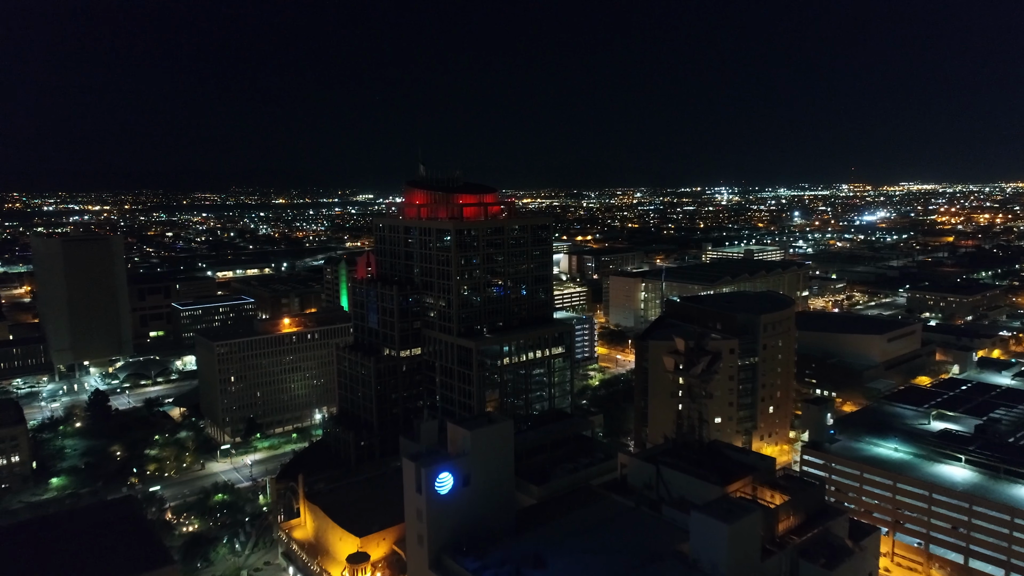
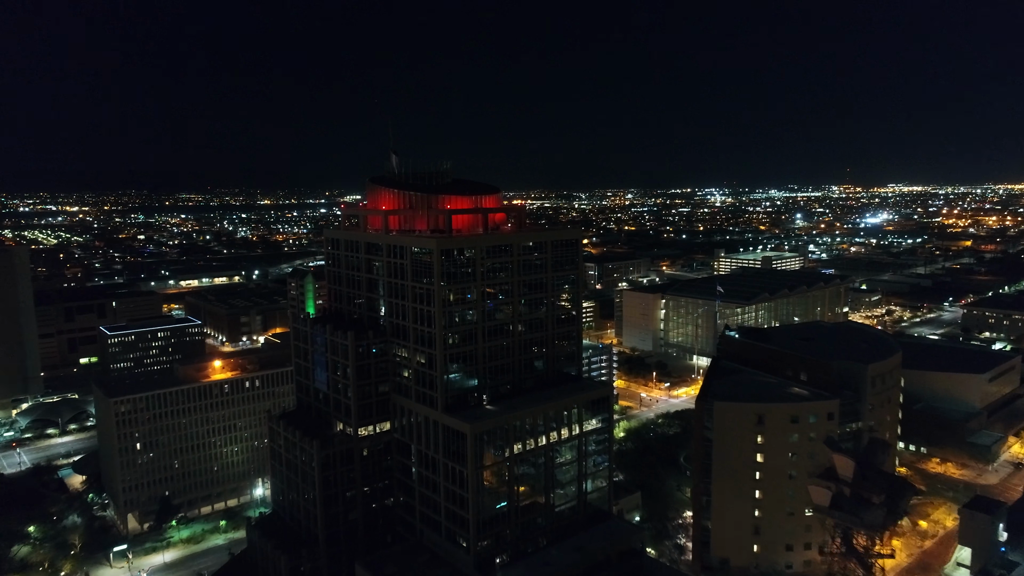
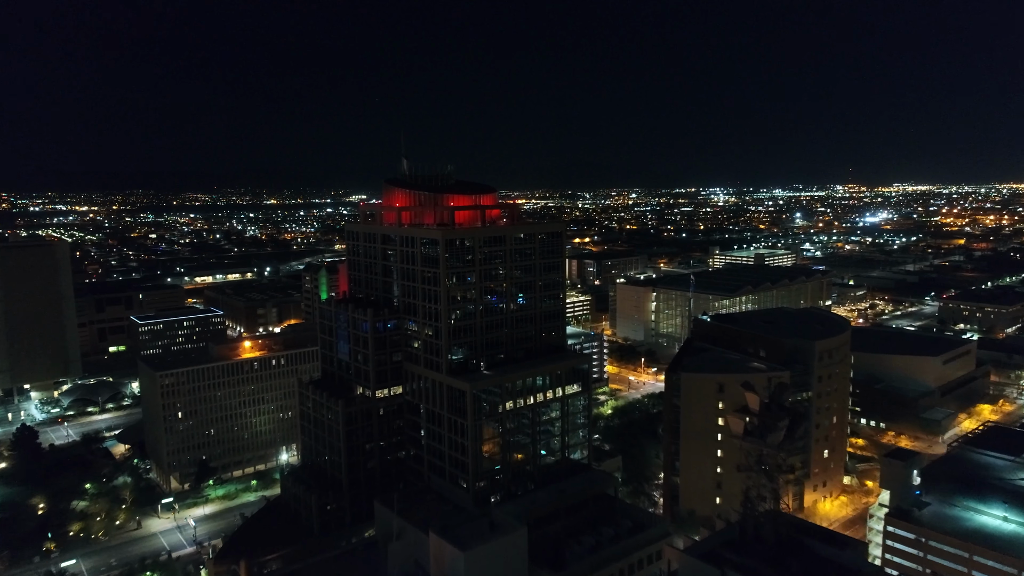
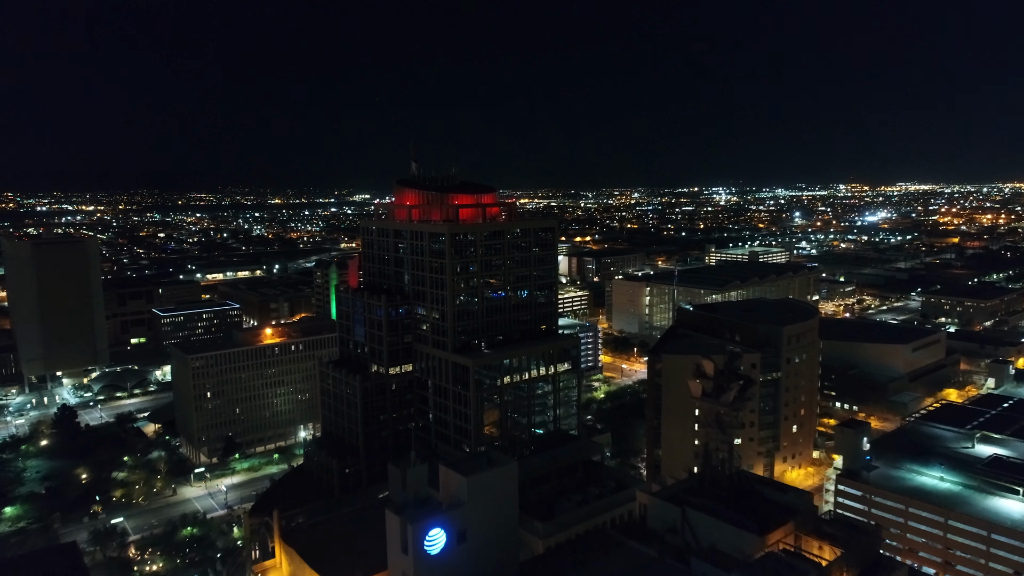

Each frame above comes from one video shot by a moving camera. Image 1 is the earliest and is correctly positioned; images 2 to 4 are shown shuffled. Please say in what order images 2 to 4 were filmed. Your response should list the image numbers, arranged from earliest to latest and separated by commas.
4, 3, 2
